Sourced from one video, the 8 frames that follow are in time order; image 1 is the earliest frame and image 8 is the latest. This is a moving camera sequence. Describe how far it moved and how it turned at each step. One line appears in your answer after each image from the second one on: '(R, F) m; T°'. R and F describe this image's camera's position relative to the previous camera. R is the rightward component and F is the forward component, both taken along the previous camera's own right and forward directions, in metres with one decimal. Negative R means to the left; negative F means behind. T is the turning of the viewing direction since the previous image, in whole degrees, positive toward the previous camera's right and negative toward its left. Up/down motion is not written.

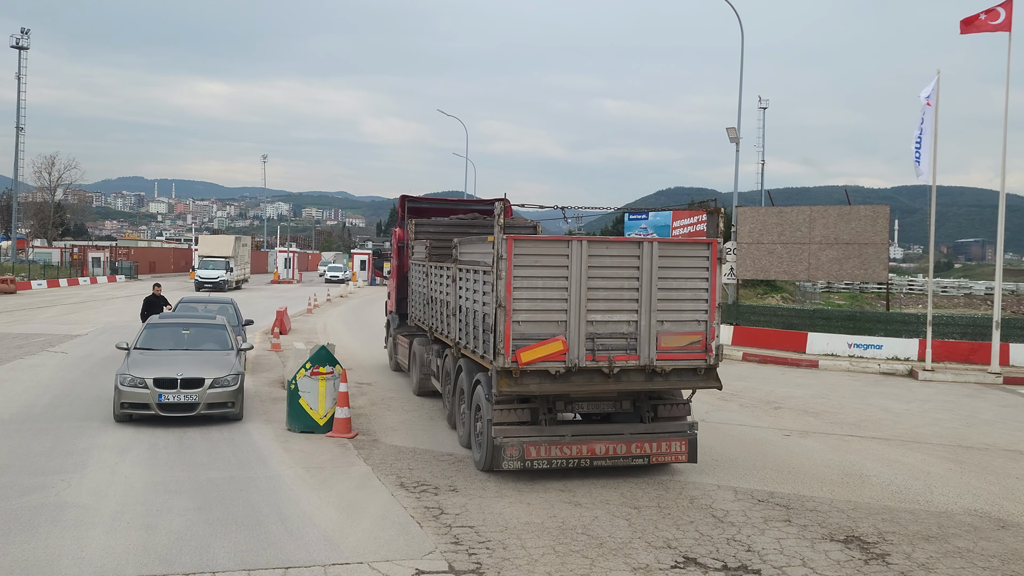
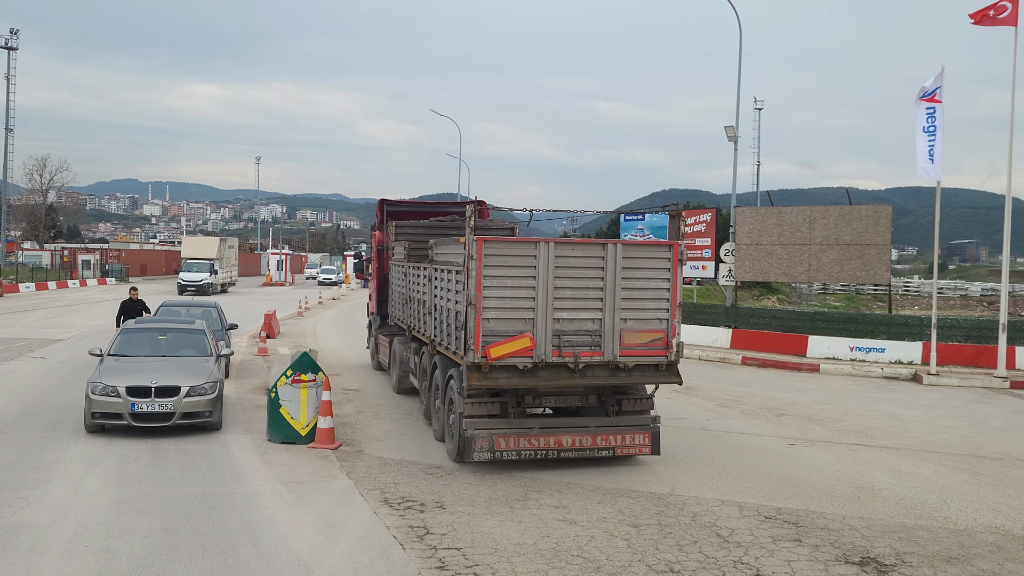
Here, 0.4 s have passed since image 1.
(0.0, +0.5) m; 0°
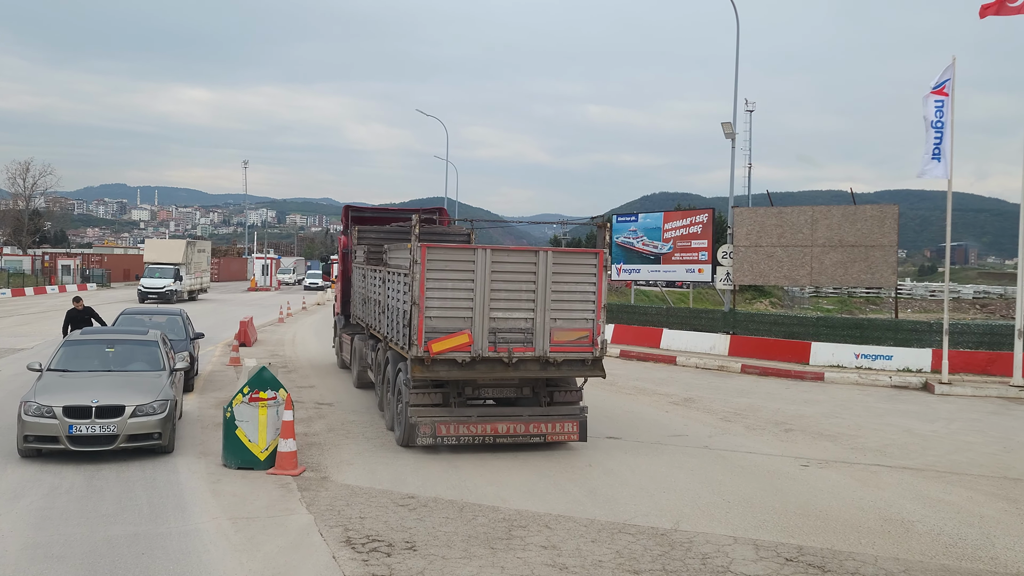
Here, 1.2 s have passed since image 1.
(+0.1, +1.0) m; +1°
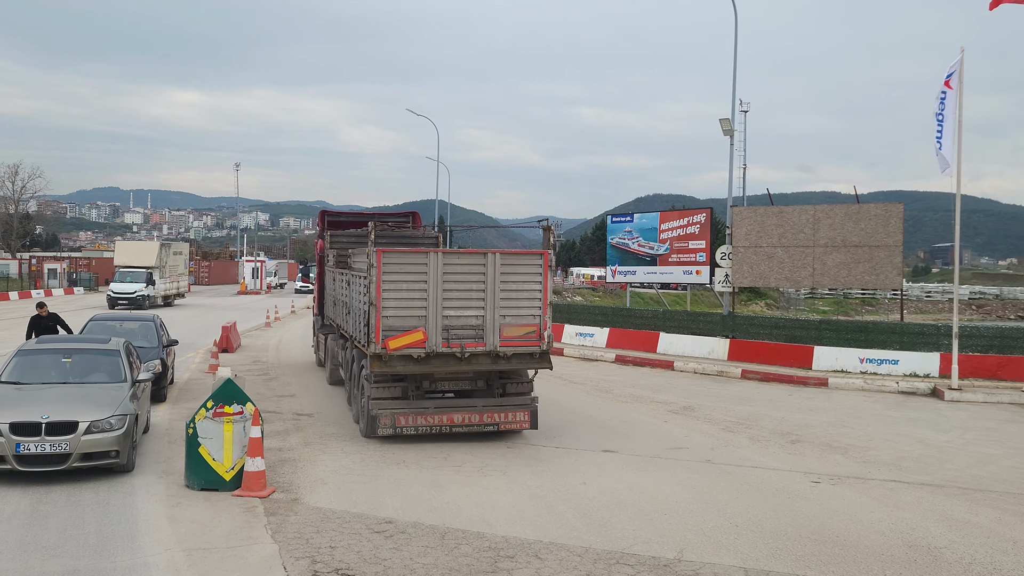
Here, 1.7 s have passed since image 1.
(+0.1, +0.7) m; 0°
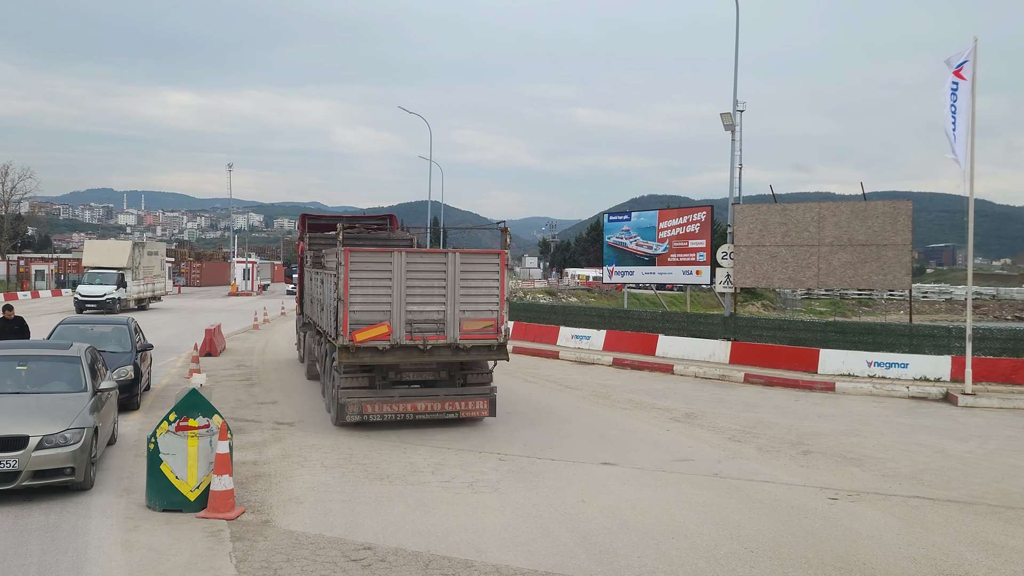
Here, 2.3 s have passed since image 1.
(0.0, +0.7) m; 0°
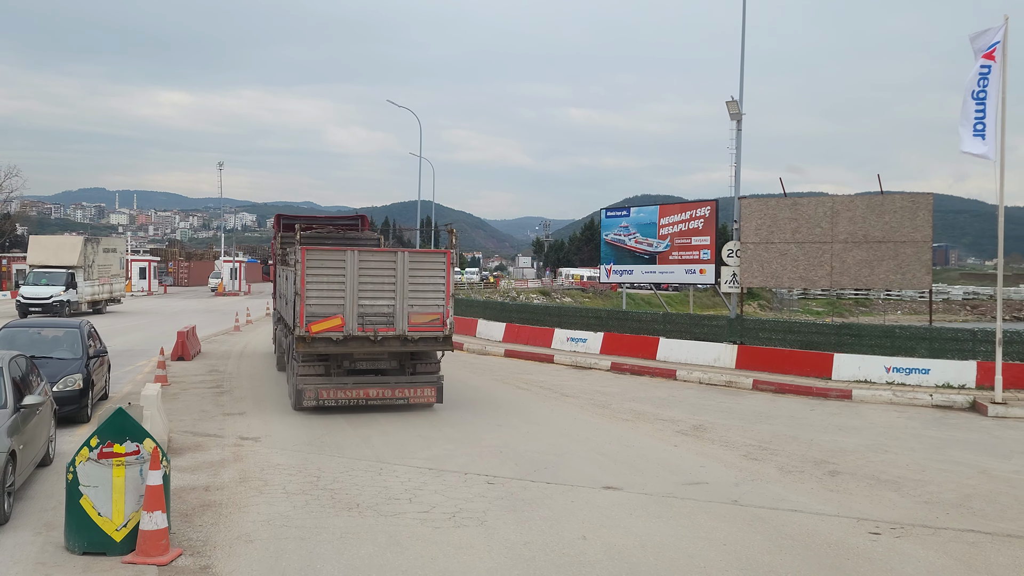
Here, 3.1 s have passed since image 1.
(0.0, +1.2) m; 0°
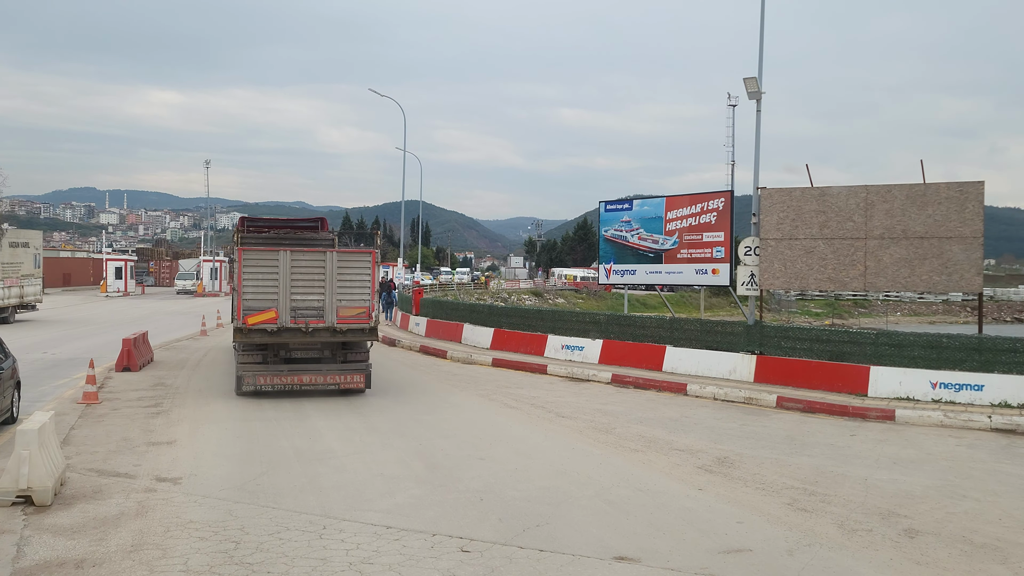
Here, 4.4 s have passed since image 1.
(+0.1, +2.1) m; +1°
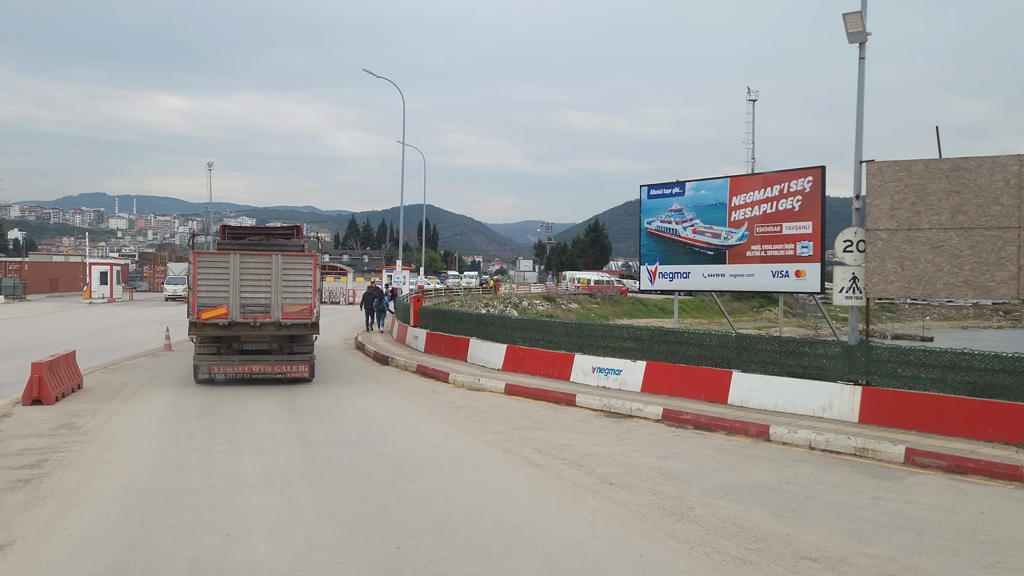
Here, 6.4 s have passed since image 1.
(-0.2, +3.8) m; -1°
